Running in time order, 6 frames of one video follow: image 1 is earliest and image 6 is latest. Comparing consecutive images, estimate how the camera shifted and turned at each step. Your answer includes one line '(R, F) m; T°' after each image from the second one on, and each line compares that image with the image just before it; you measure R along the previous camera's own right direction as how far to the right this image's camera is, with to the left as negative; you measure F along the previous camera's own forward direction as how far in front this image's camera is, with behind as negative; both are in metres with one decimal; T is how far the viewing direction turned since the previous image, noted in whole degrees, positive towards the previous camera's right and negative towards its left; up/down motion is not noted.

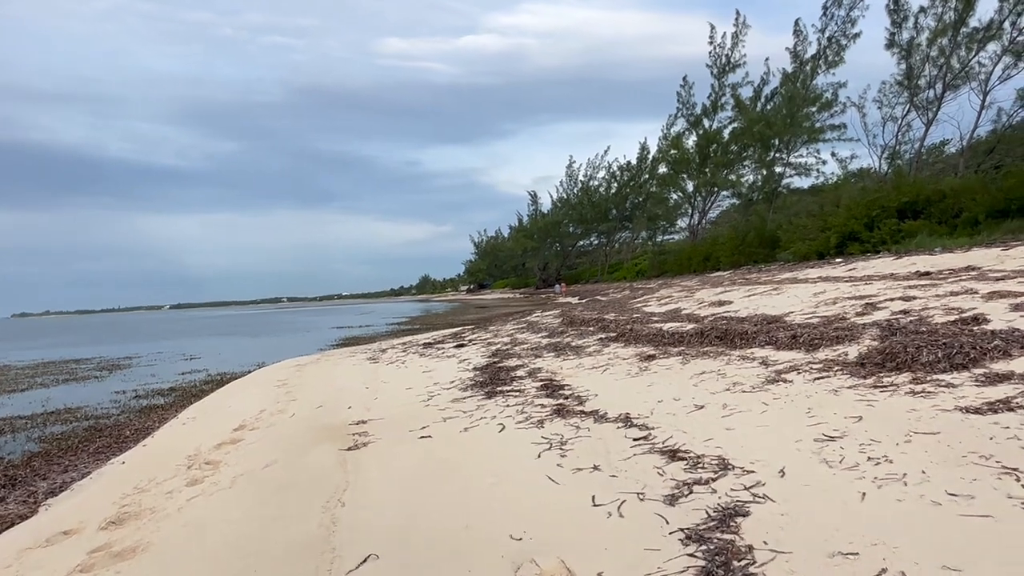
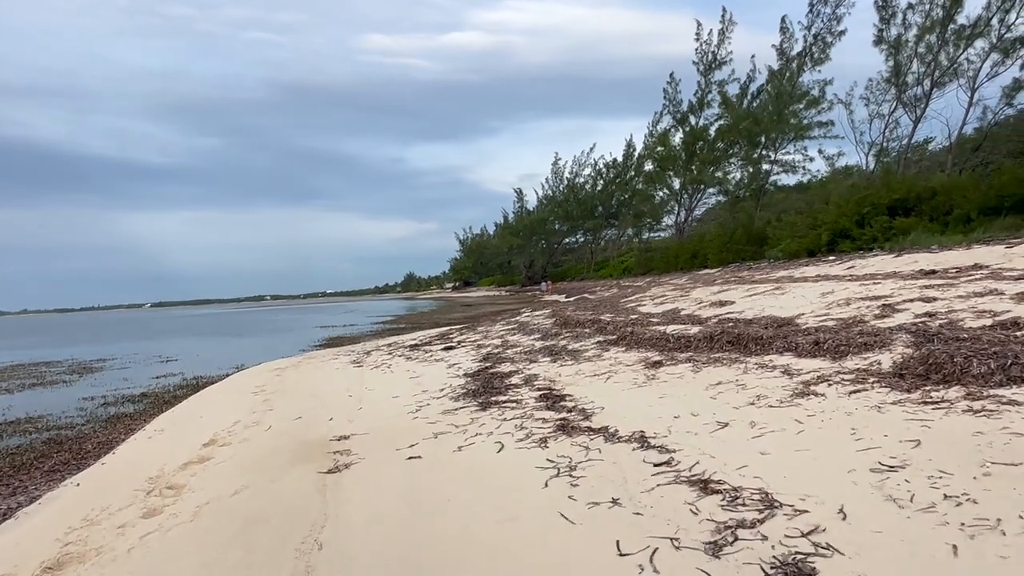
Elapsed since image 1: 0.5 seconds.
(-0.1, +0.6) m; +1°
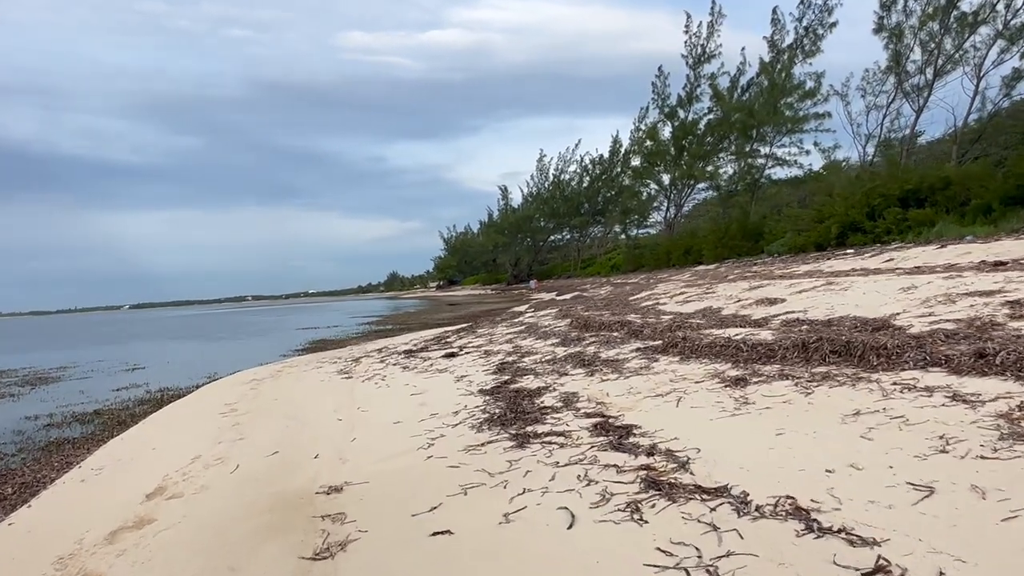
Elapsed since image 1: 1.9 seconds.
(-0.5, +1.6) m; +1°
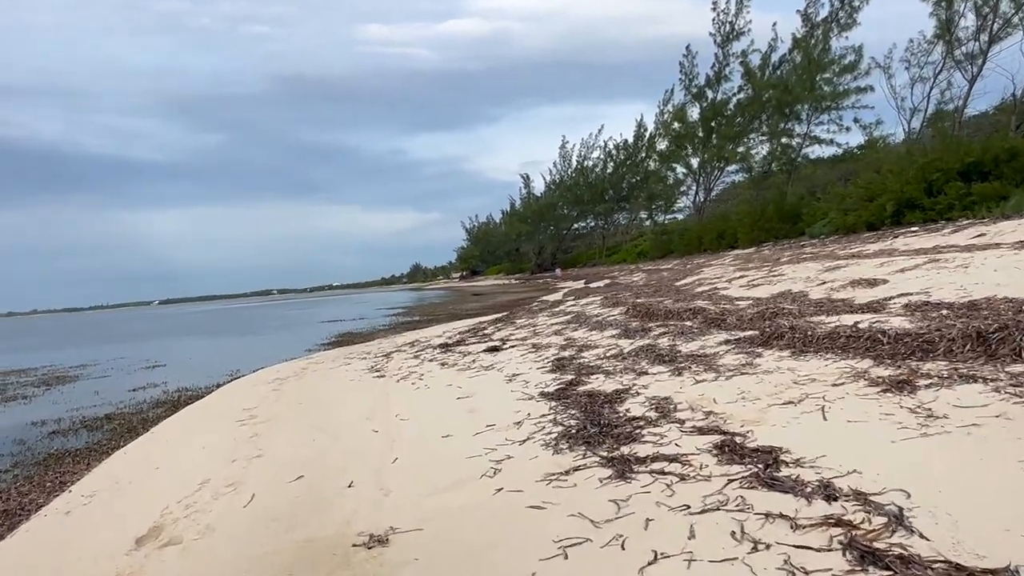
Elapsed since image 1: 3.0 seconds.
(-0.4, +1.2) m; -2°
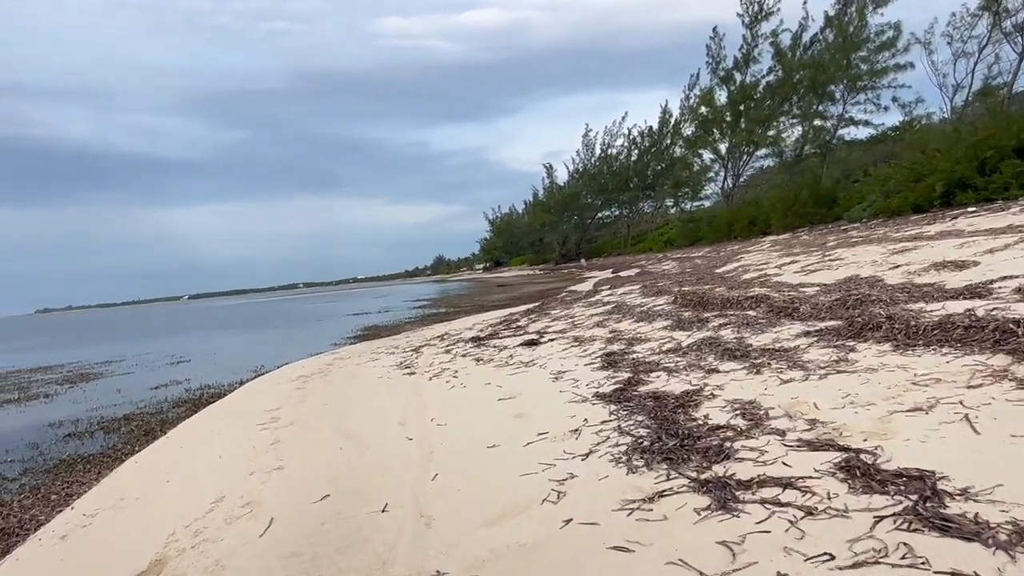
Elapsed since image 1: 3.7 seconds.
(-0.2, +0.7) m; -2°
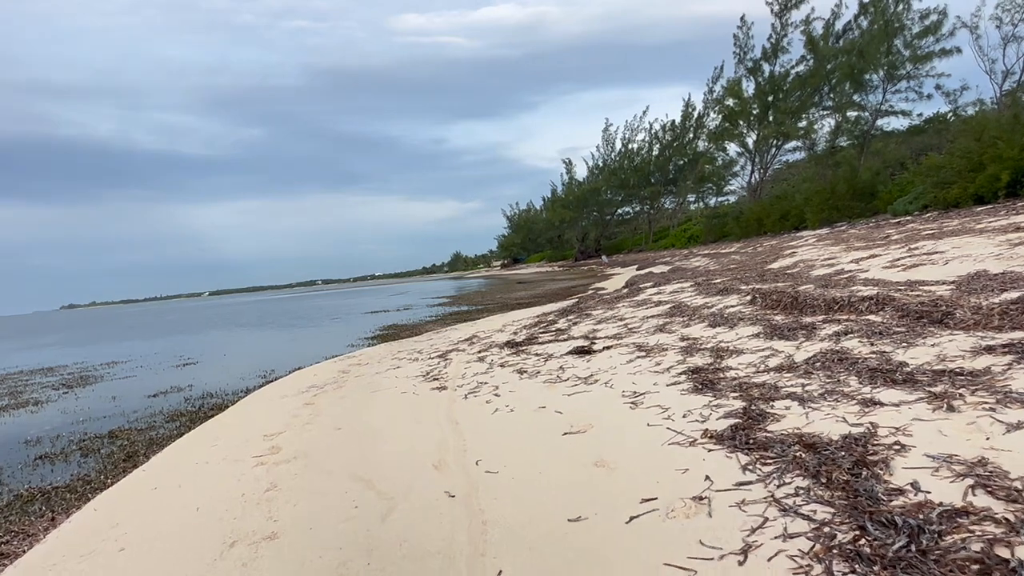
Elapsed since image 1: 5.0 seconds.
(-0.4, +1.4) m; -1°
